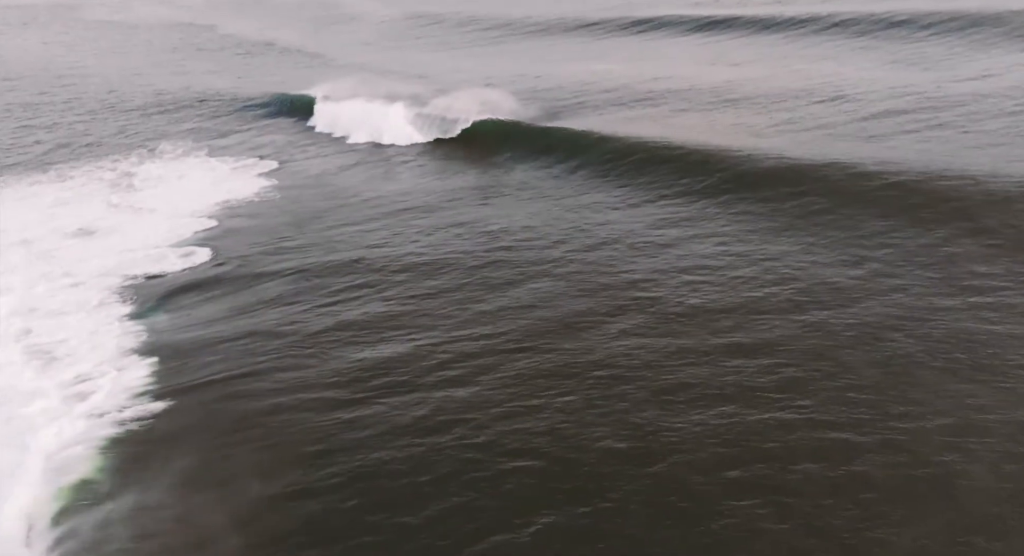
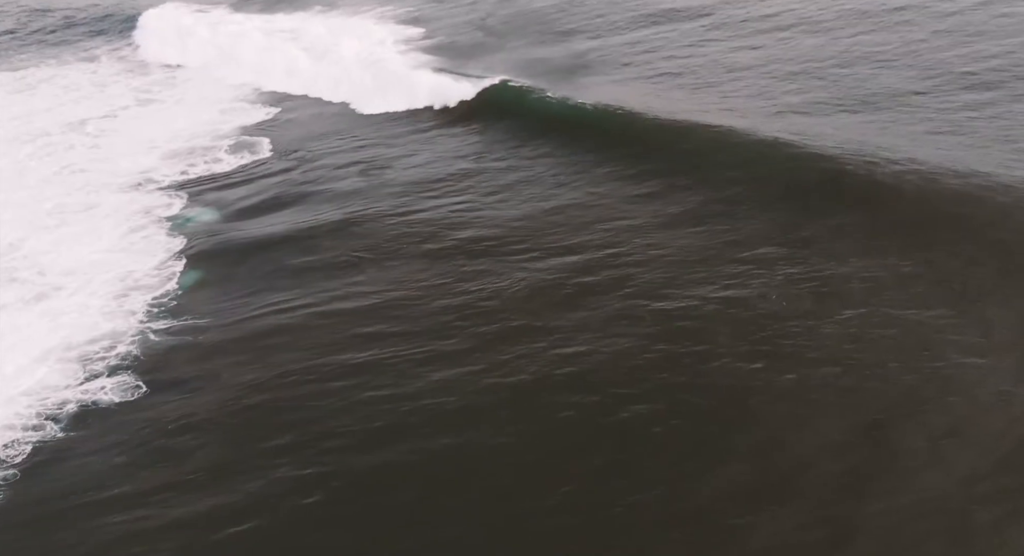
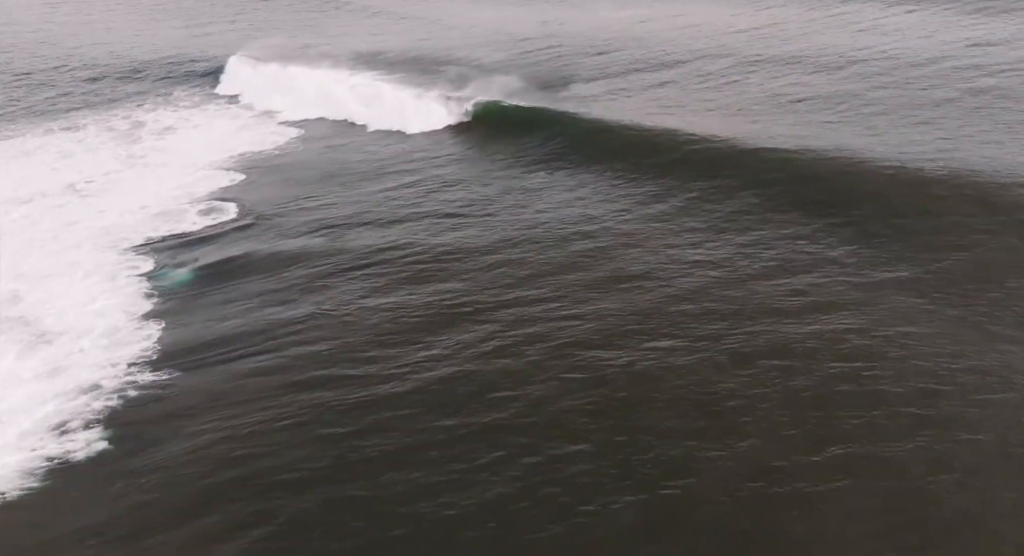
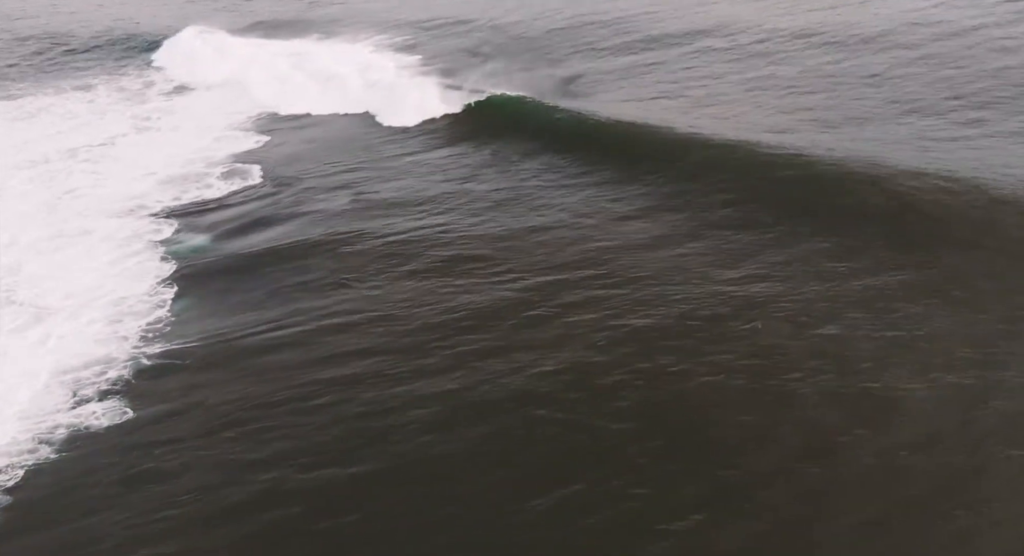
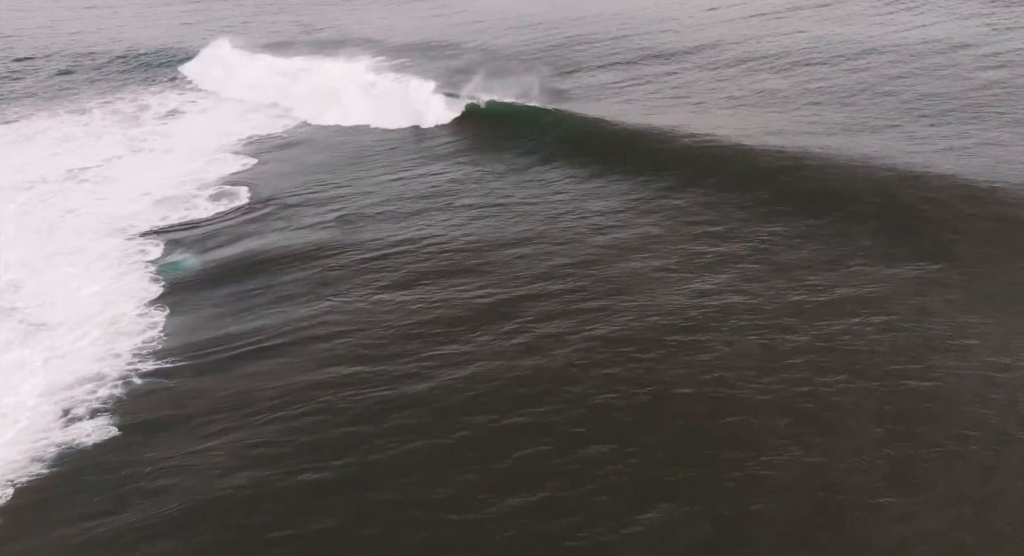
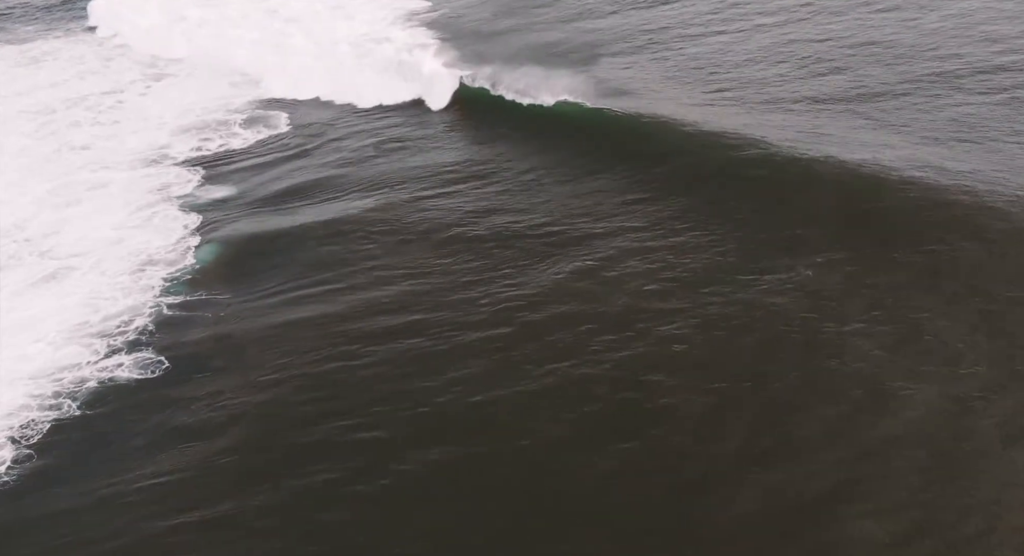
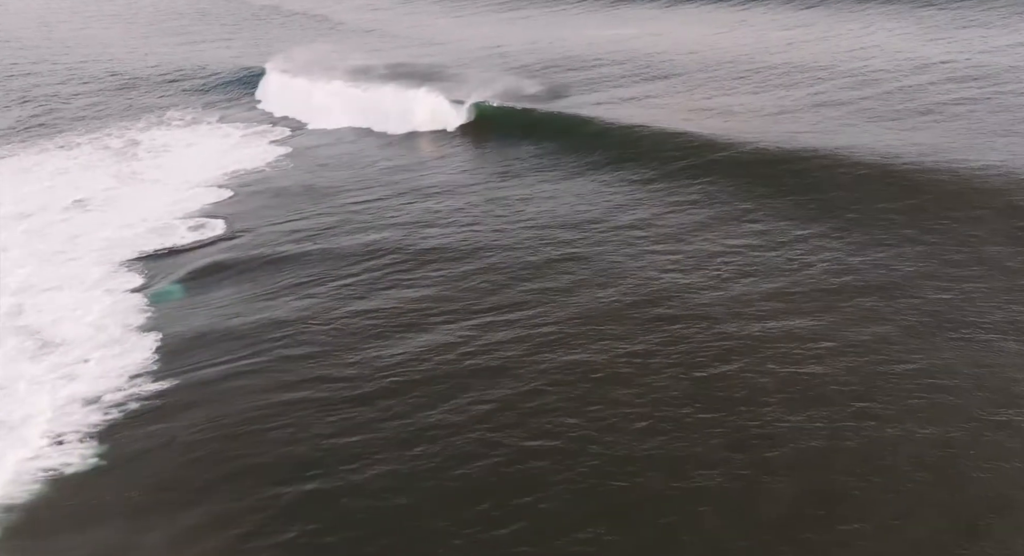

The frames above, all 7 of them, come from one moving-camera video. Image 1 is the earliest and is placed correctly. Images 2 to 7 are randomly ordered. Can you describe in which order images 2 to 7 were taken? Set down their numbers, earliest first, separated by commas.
7, 3, 5, 4, 2, 6
